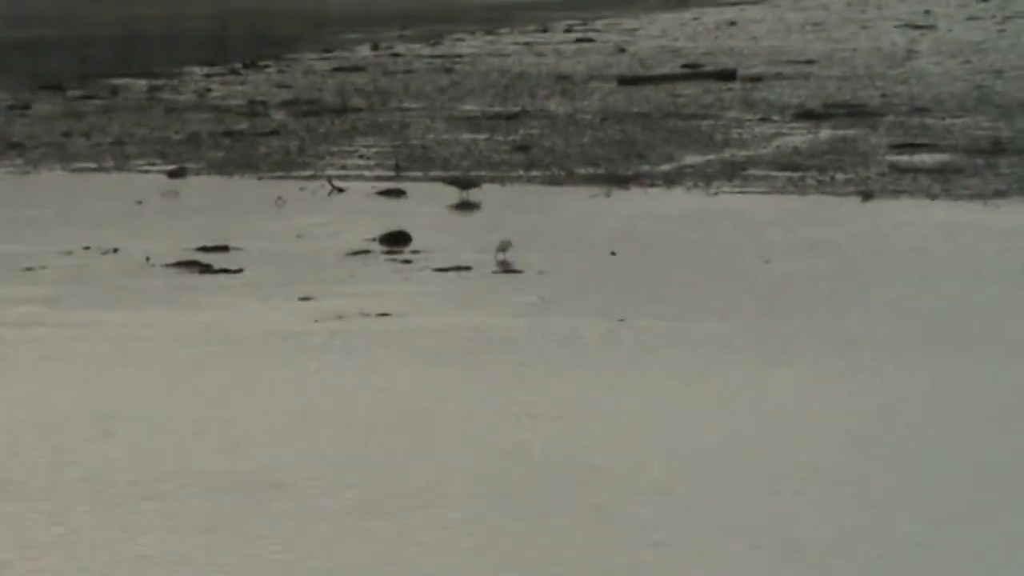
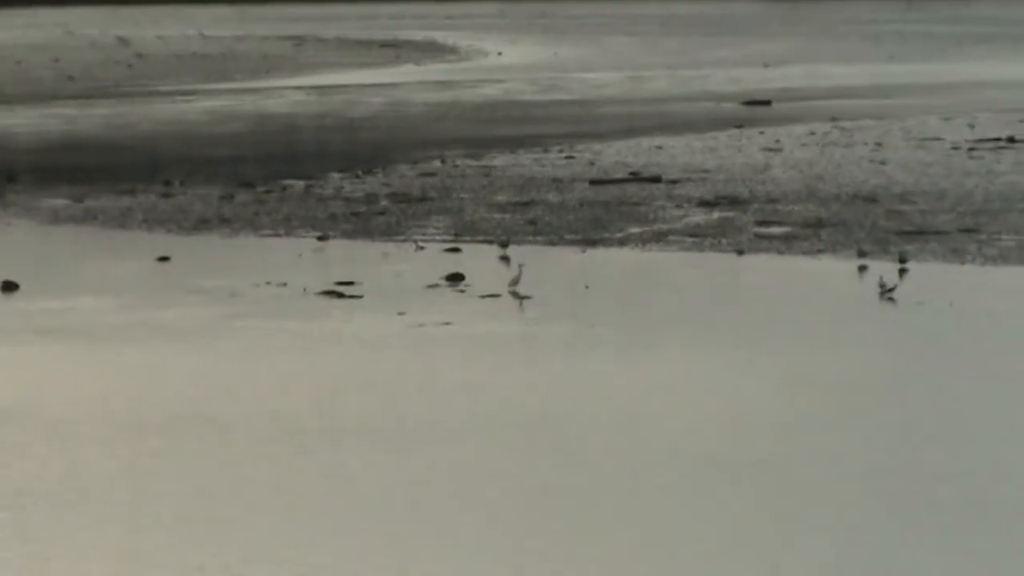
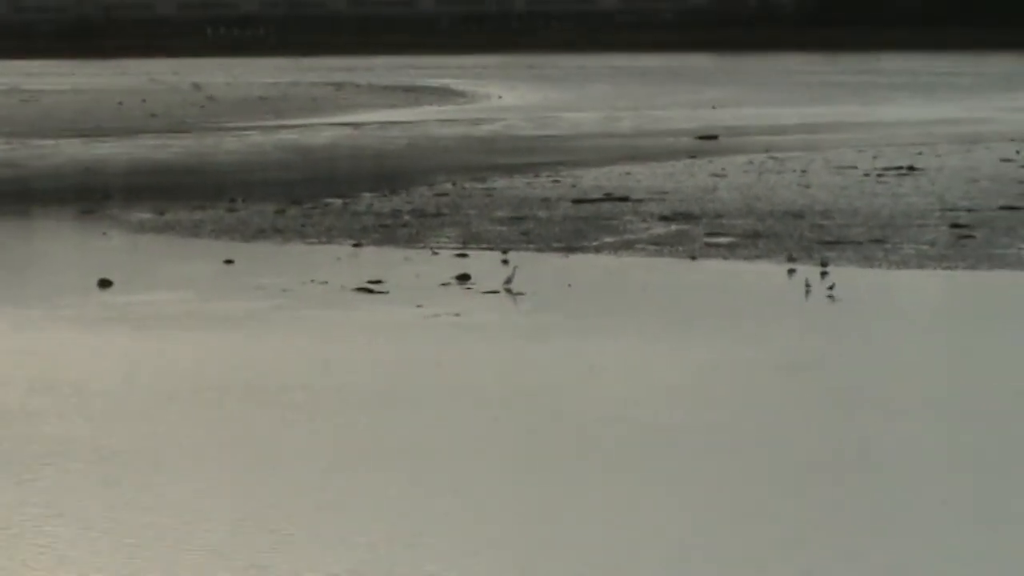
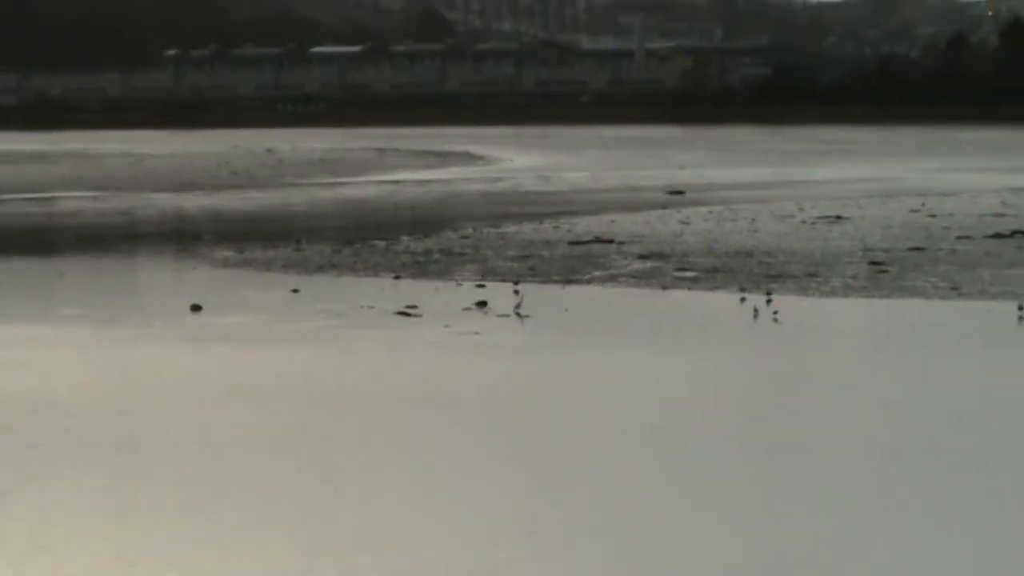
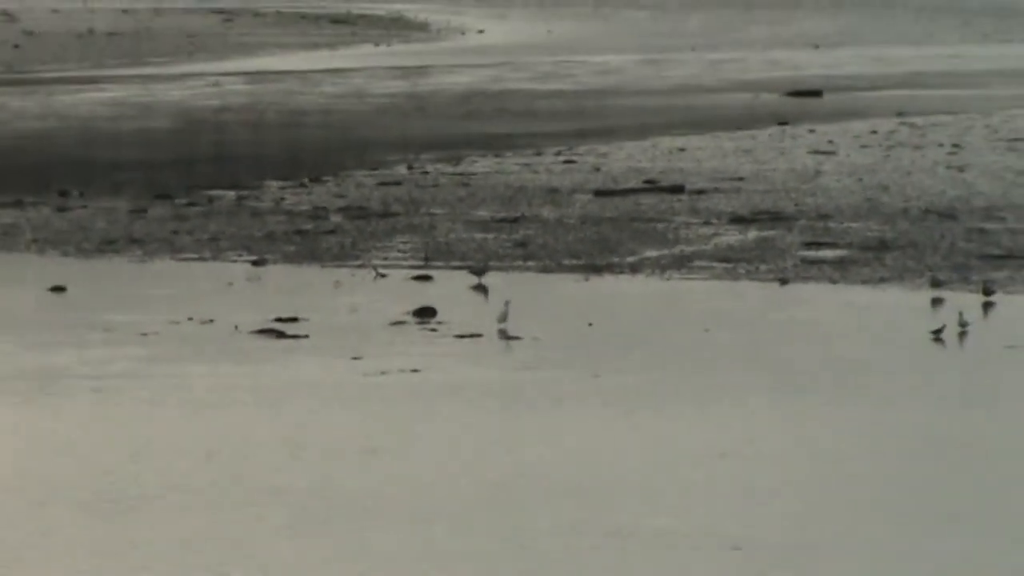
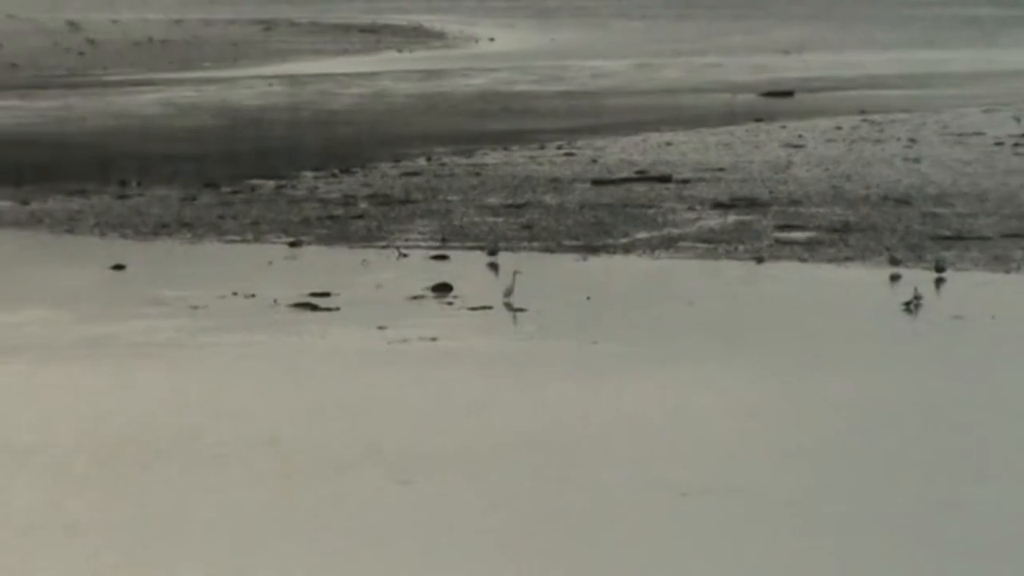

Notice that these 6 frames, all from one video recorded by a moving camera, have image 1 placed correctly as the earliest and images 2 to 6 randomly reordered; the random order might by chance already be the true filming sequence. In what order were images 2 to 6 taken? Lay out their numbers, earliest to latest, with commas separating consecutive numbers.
5, 6, 2, 3, 4
